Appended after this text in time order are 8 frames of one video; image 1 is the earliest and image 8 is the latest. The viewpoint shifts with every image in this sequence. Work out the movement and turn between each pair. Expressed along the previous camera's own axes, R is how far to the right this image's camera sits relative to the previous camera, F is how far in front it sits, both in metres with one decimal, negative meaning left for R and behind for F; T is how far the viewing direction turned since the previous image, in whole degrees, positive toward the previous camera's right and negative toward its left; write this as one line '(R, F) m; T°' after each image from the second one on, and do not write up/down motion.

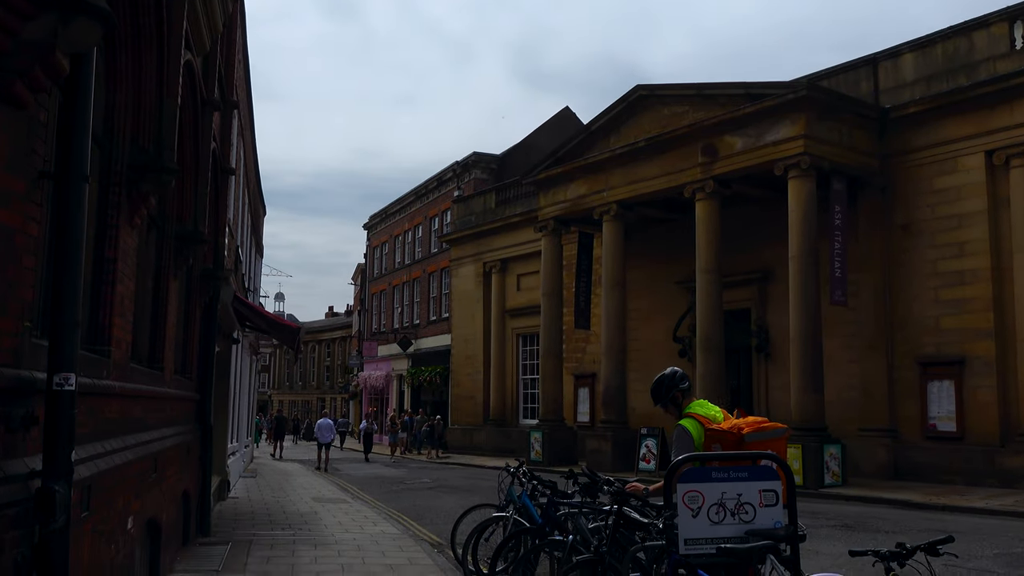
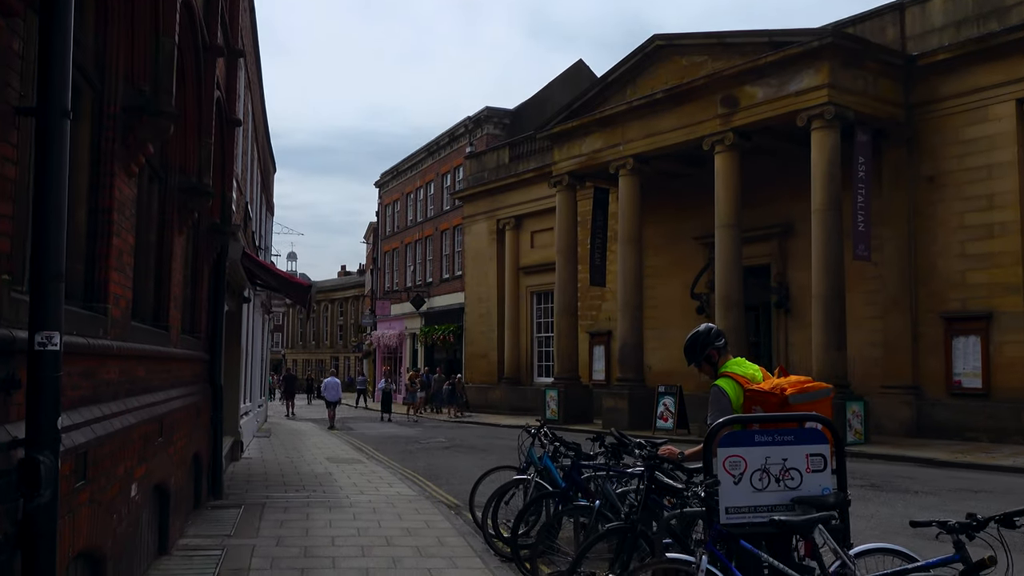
(-0.1, +0.4) m; -1°
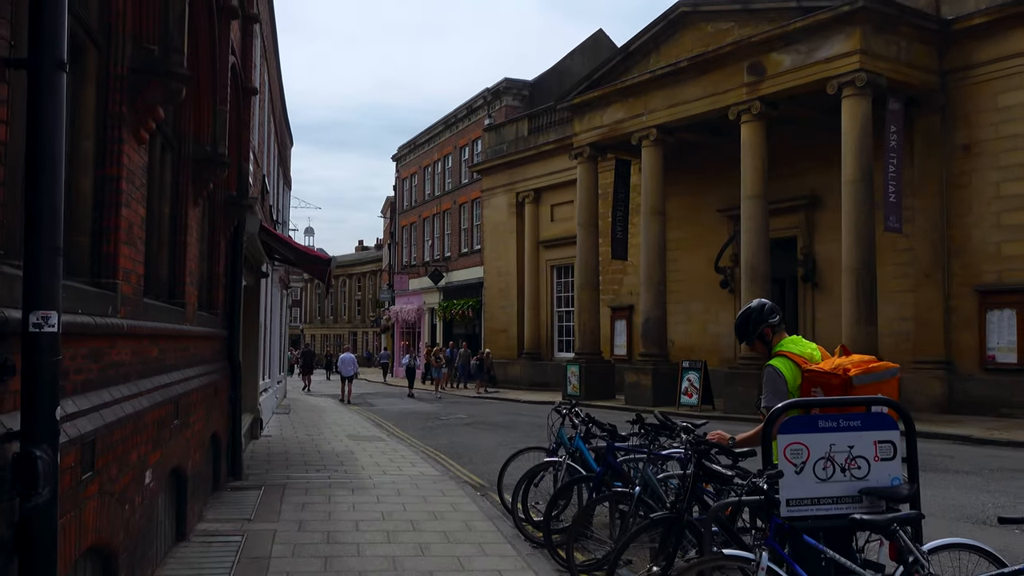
(-0.1, +0.4) m; -1°
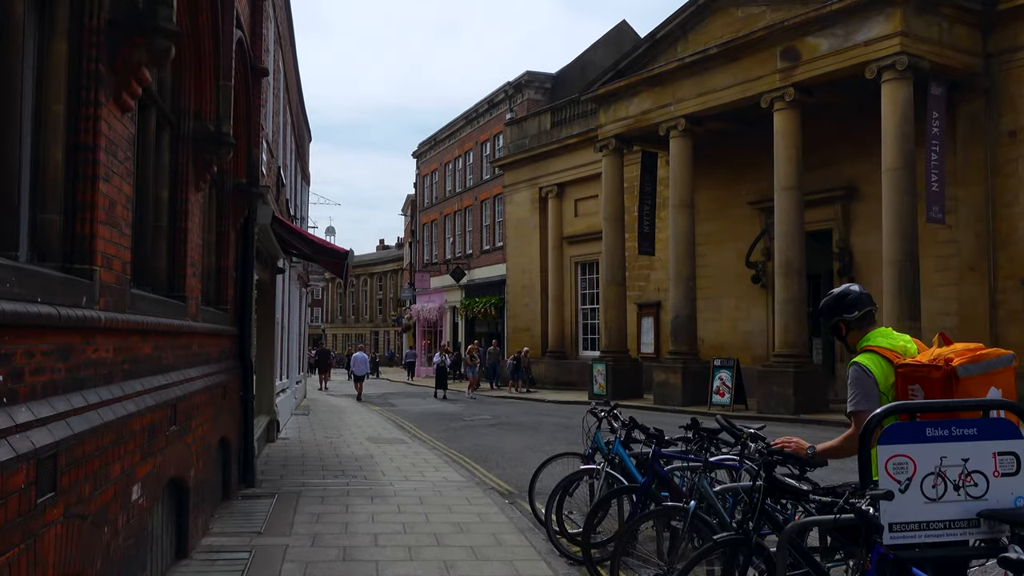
(-0.1, +0.7) m; -1°
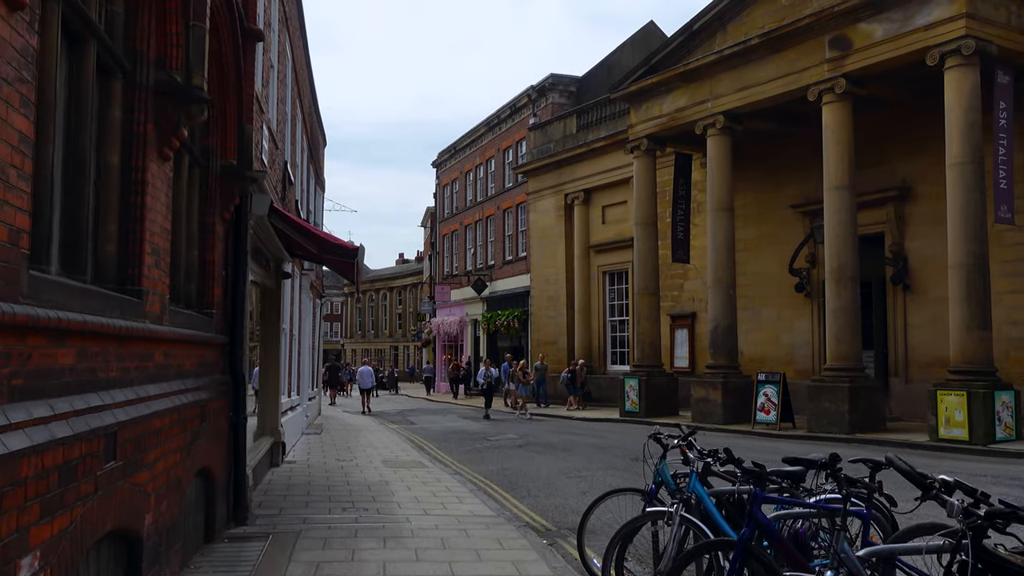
(-0.2, +1.4) m; -1°
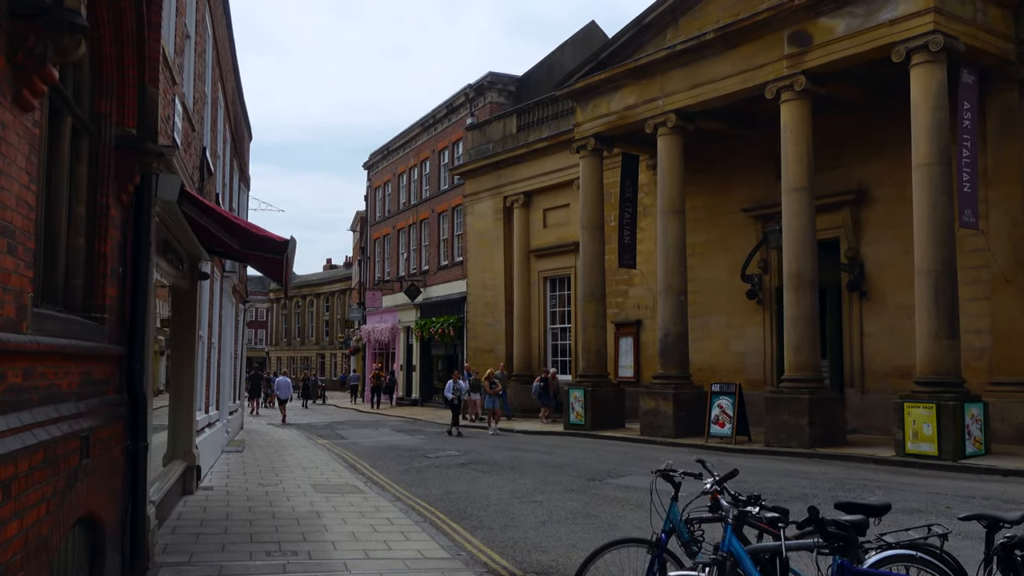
(-0.2, +1.2) m; +4°
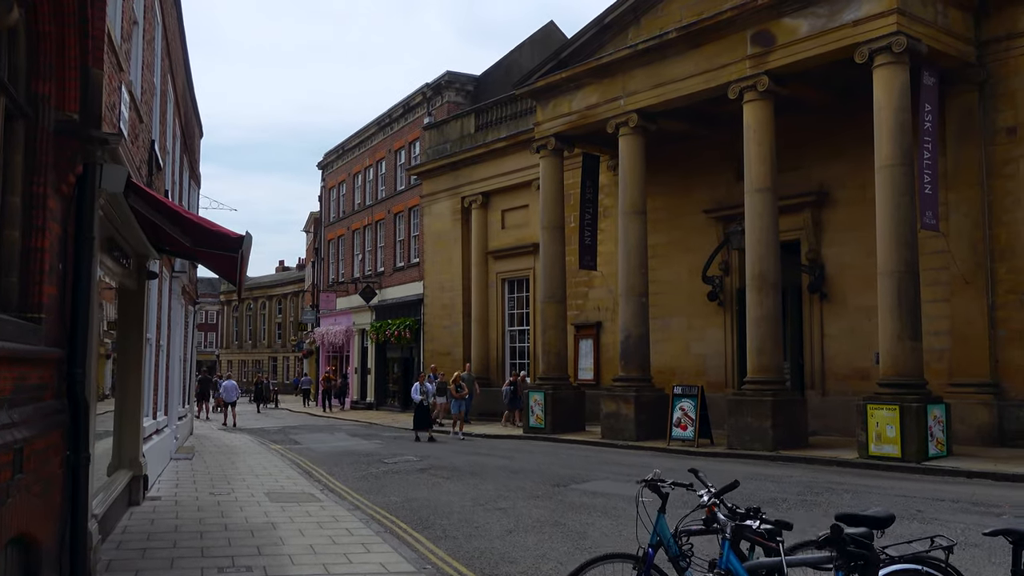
(-0.1, +0.3) m; +3°
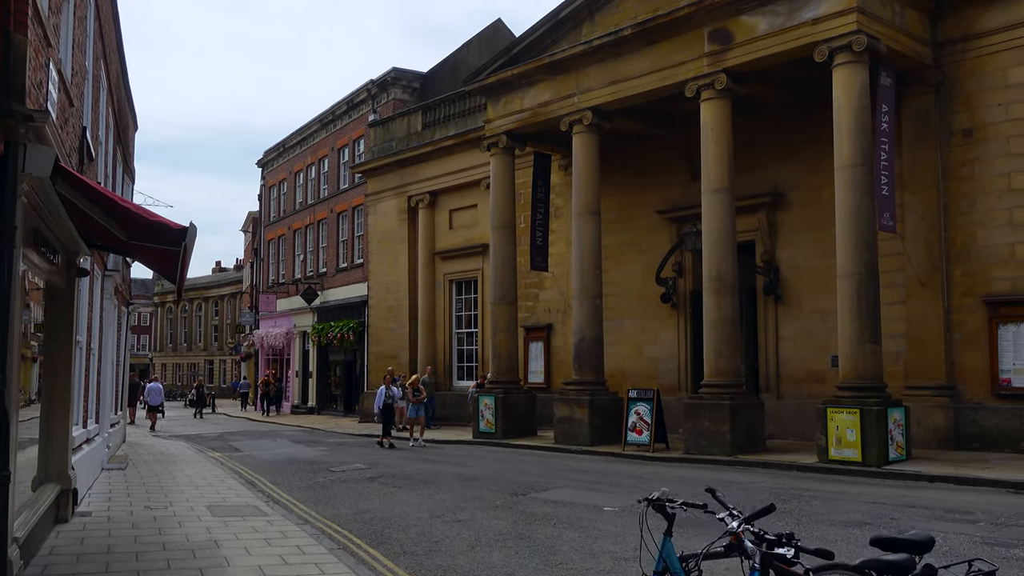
(-0.2, +0.5) m; +4°
